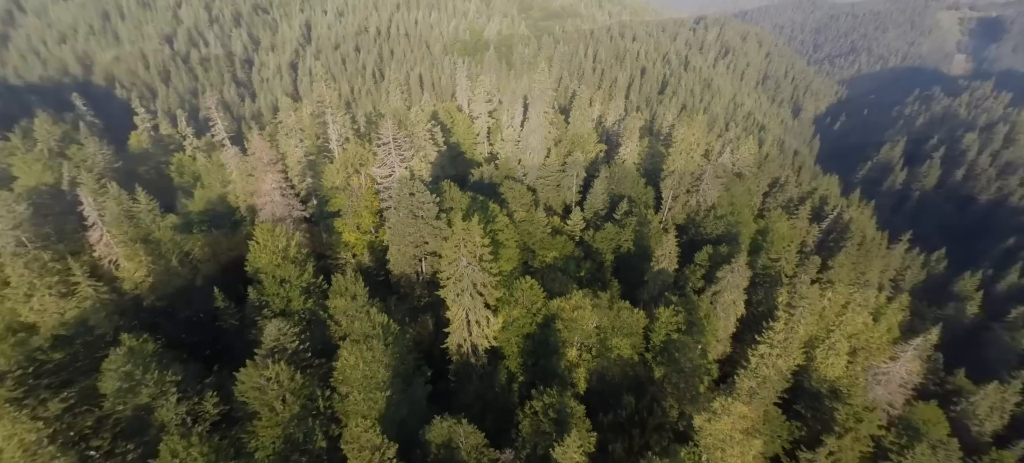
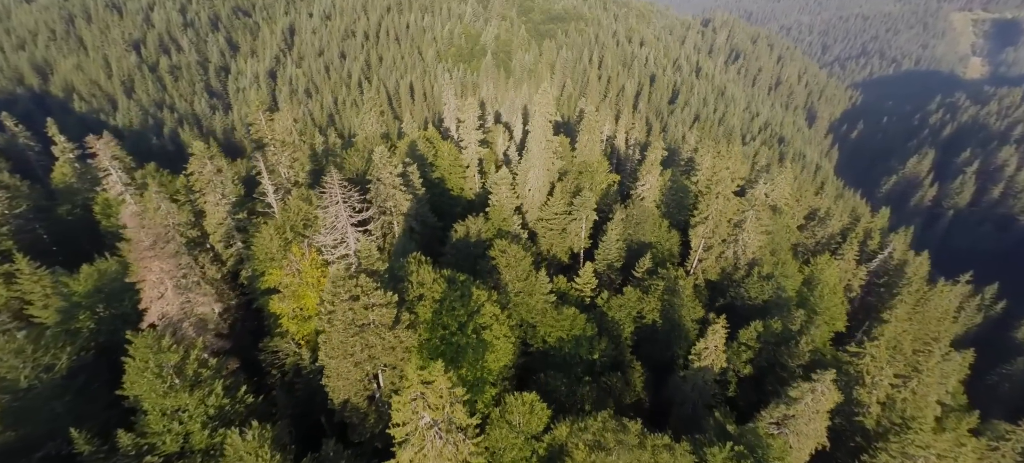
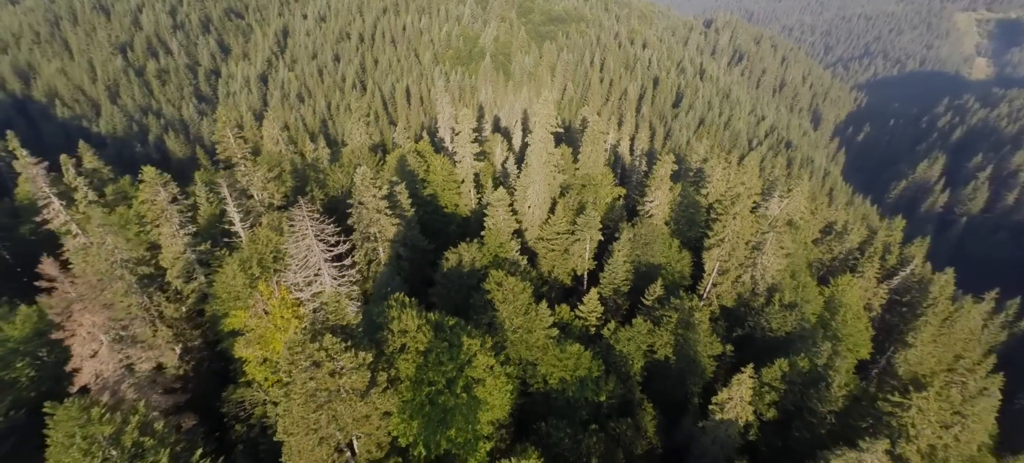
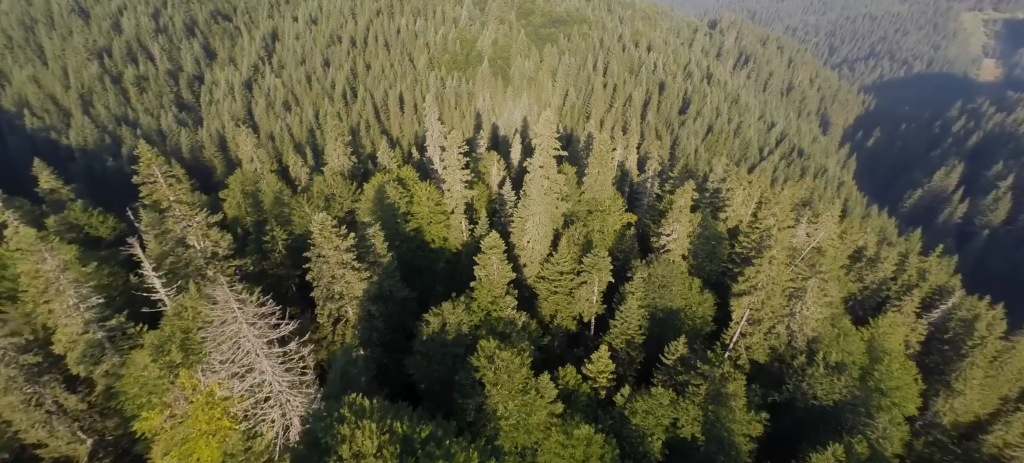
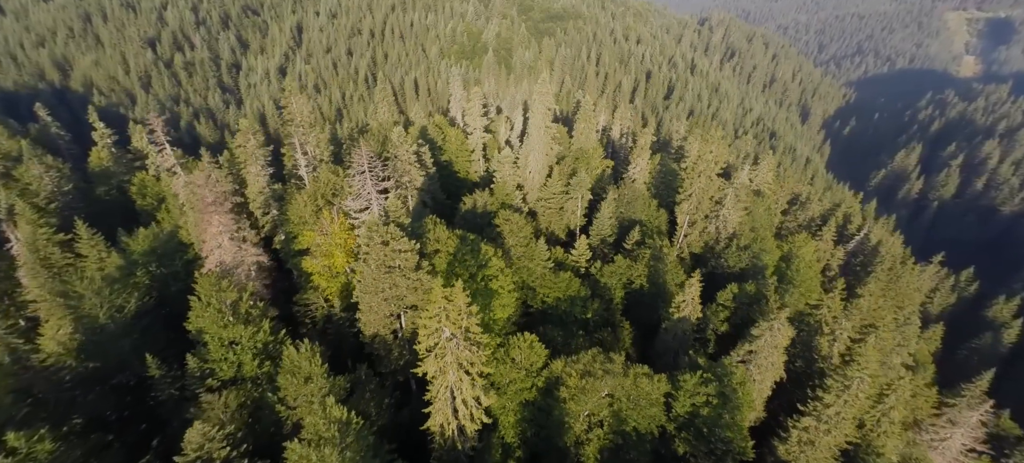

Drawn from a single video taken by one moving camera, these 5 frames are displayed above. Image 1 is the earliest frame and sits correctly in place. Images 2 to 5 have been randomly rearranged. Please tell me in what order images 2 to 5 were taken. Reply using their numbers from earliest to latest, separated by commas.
5, 2, 3, 4
